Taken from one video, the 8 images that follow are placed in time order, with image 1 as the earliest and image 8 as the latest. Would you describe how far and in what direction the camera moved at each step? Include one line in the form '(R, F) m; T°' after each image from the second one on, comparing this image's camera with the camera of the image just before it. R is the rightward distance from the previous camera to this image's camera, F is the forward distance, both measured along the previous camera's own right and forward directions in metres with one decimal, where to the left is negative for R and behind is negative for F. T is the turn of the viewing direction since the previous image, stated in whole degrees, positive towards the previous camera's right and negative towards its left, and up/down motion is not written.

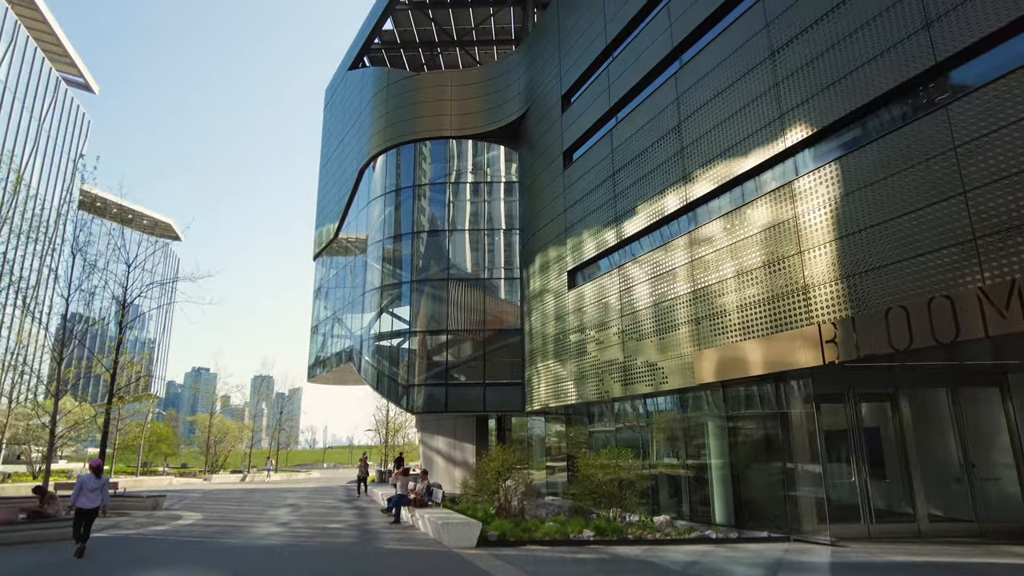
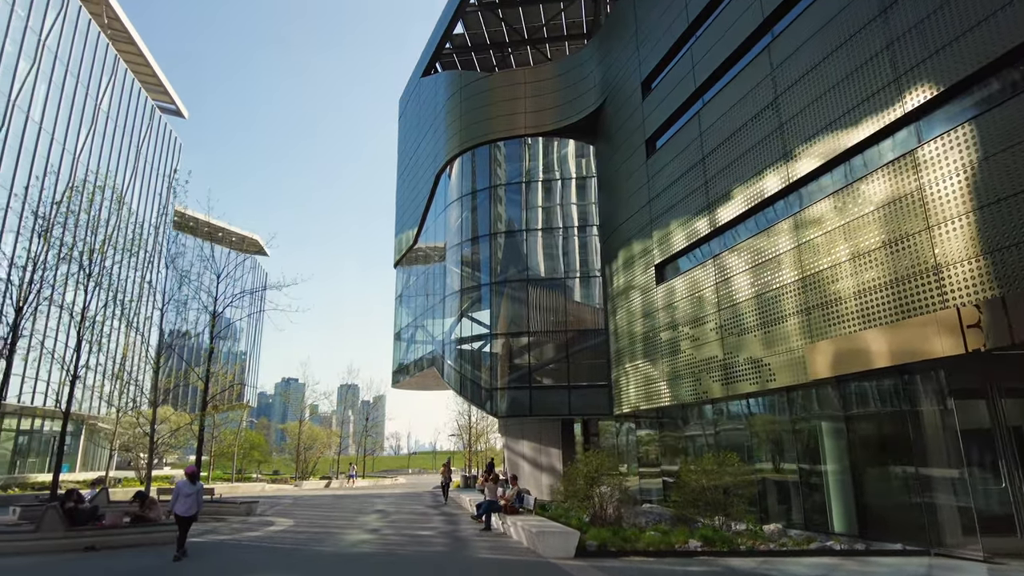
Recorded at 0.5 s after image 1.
(-0.2, +0.6) m; -6°
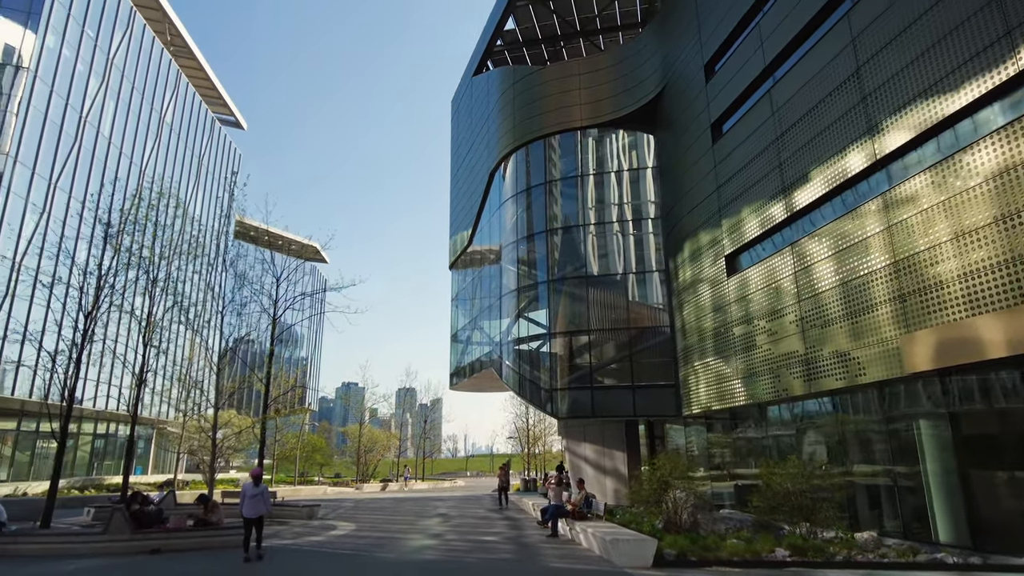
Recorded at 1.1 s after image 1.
(-0.2, +0.6) m; -5°
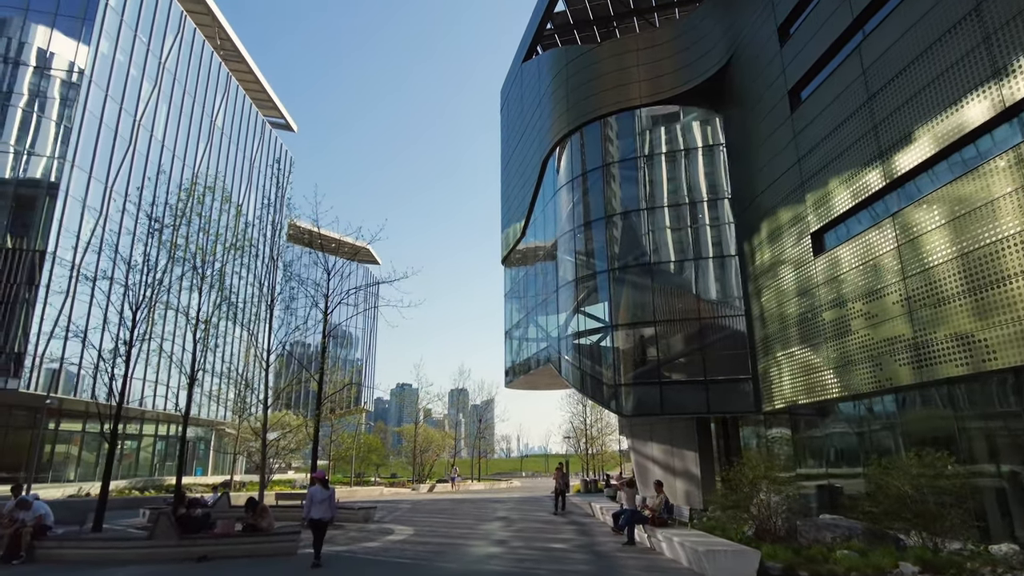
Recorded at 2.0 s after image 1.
(-0.3, +1.1) m; -4°
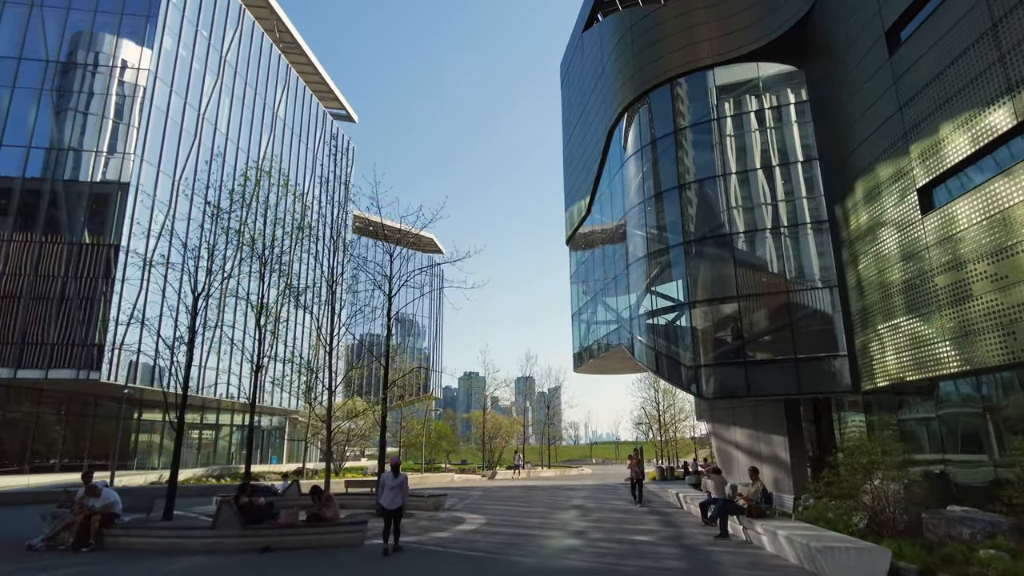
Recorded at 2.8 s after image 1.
(-0.1, +0.9) m; -6°
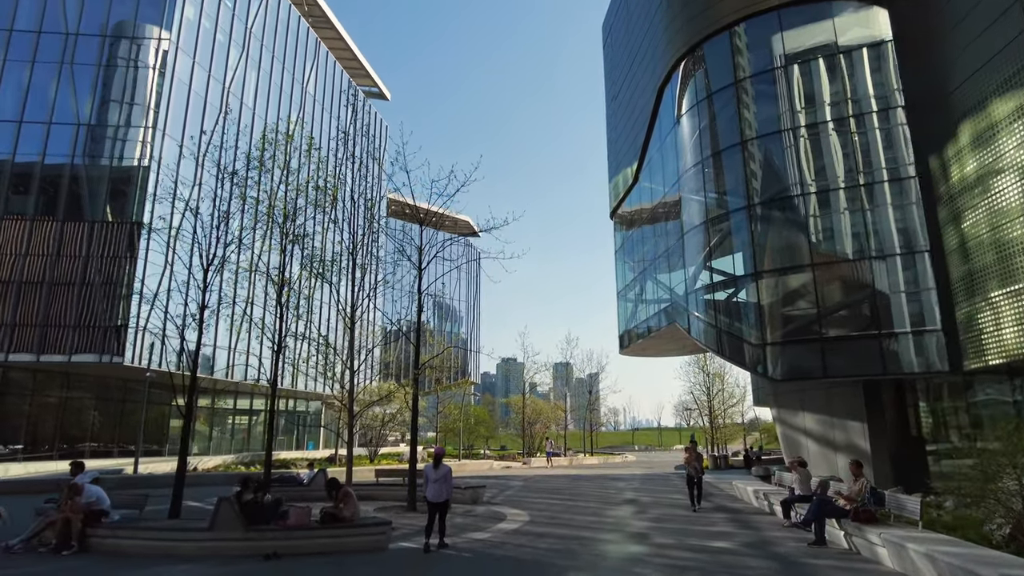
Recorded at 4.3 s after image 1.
(-0.1, +1.7) m; -3°
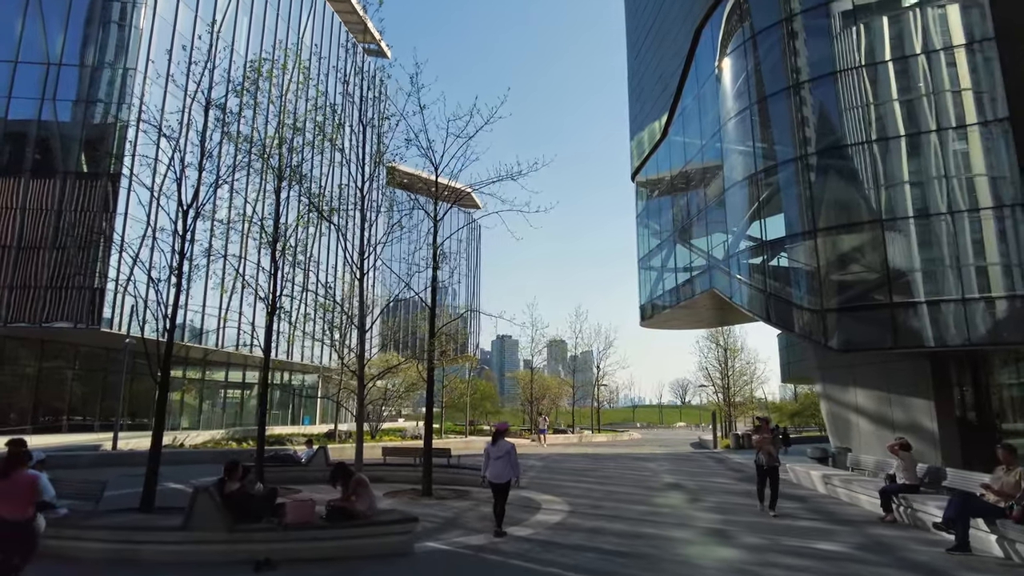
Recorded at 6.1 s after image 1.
(-0.7, +1.9) m; 0°
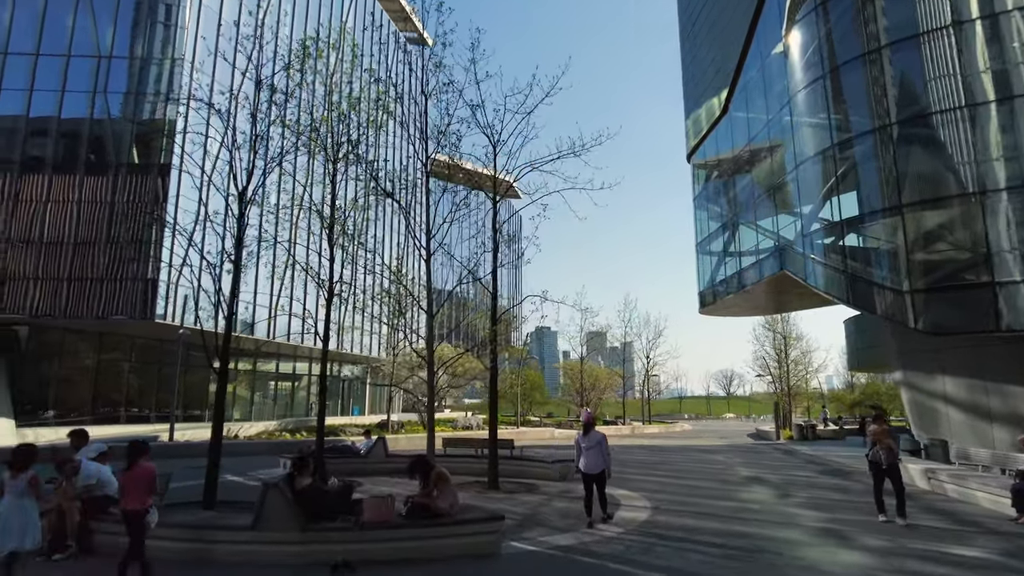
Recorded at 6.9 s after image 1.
(-0.5, +0.7) m; -3°
